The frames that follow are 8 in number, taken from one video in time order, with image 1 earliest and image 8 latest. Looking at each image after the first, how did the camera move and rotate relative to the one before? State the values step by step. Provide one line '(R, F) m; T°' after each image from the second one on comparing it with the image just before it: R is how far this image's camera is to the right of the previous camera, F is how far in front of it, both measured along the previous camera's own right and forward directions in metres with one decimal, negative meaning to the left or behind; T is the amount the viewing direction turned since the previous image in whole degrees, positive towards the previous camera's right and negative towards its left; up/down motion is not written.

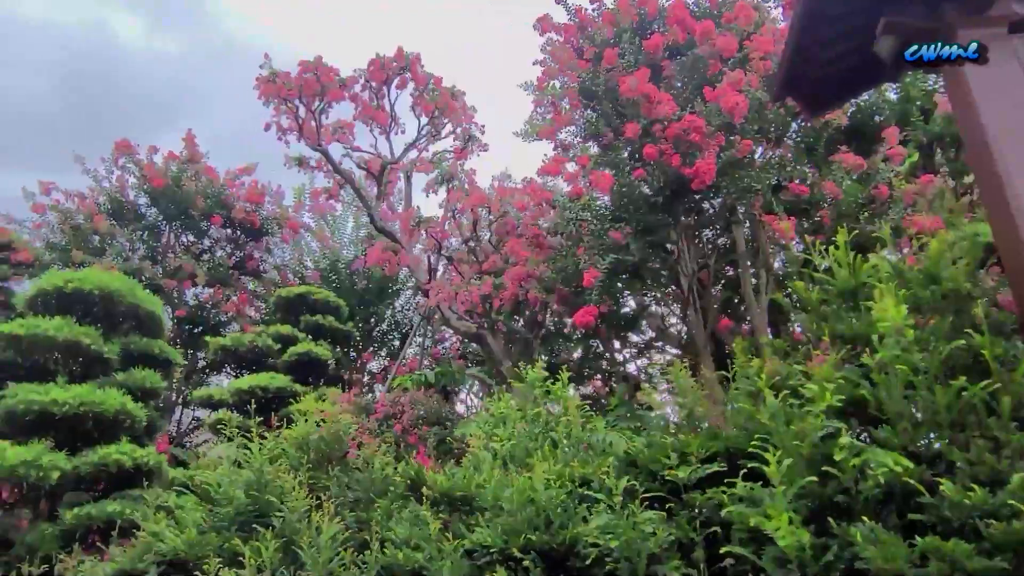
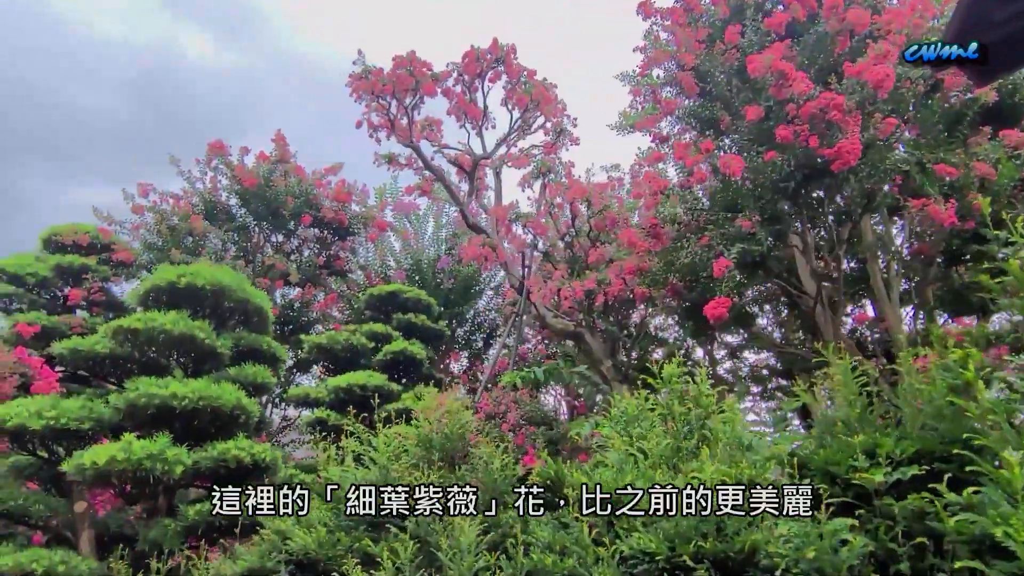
(-0.5, +0.3) m; -4°
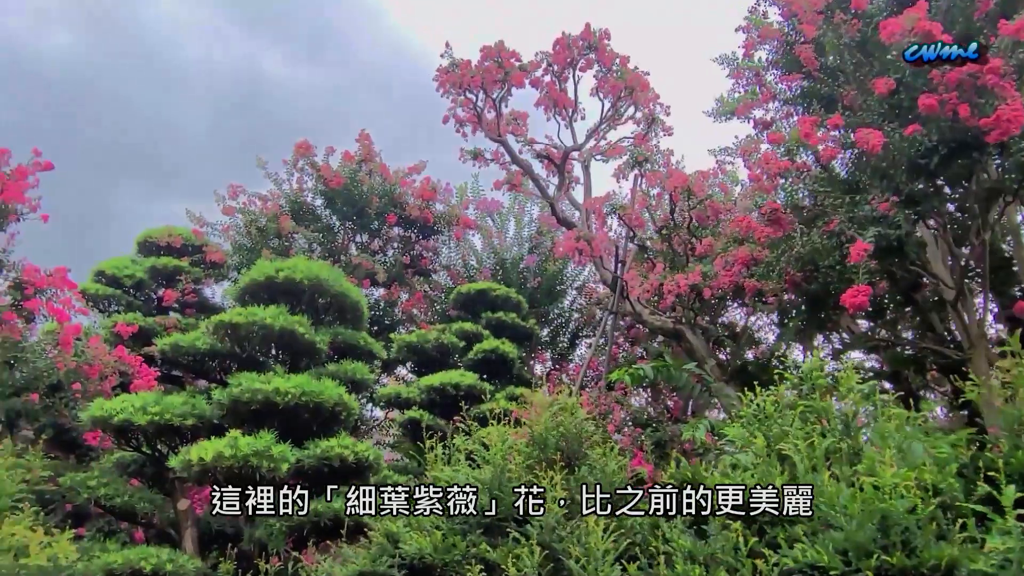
(-0.3, +0.3) m; -5°
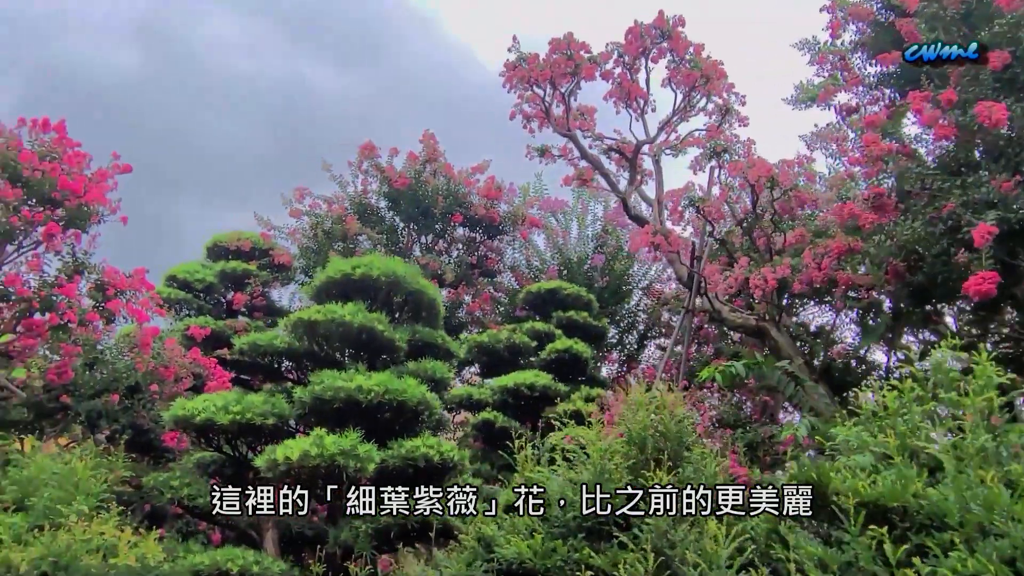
(-0.3, +0.2) m; -4°
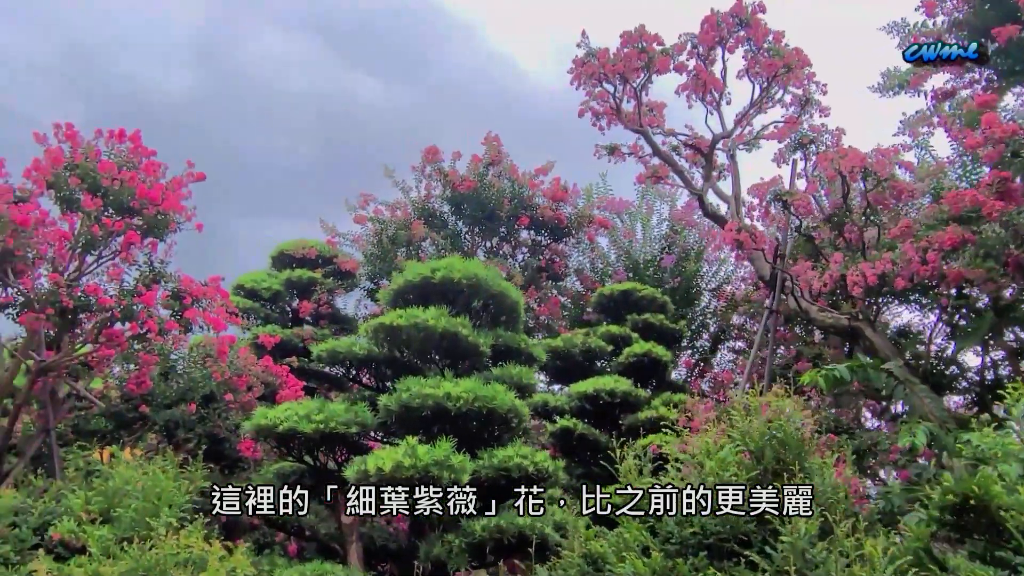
(-0.3, +0.2) m; -4°
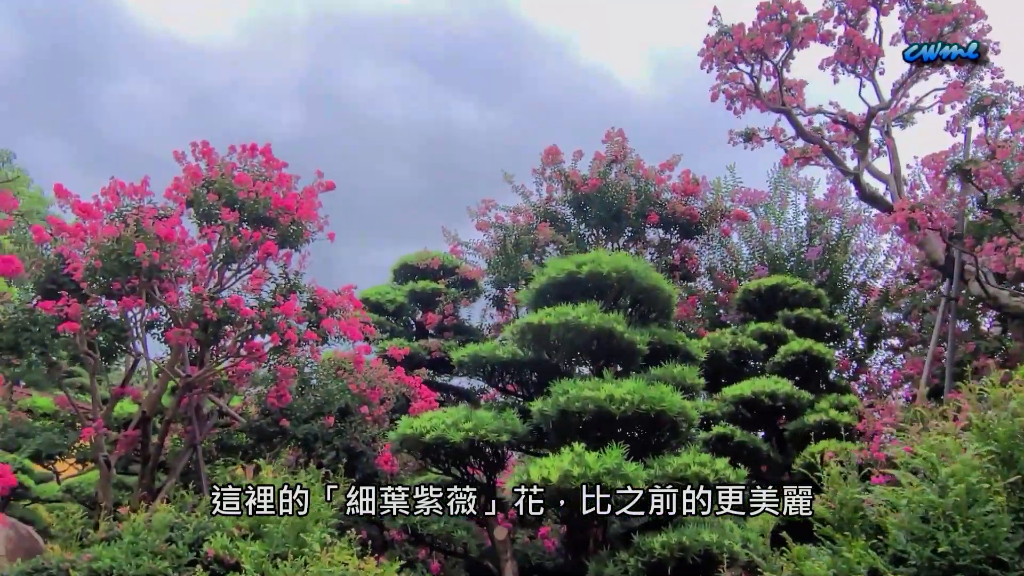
(-0.3, +0.4) m; -8°
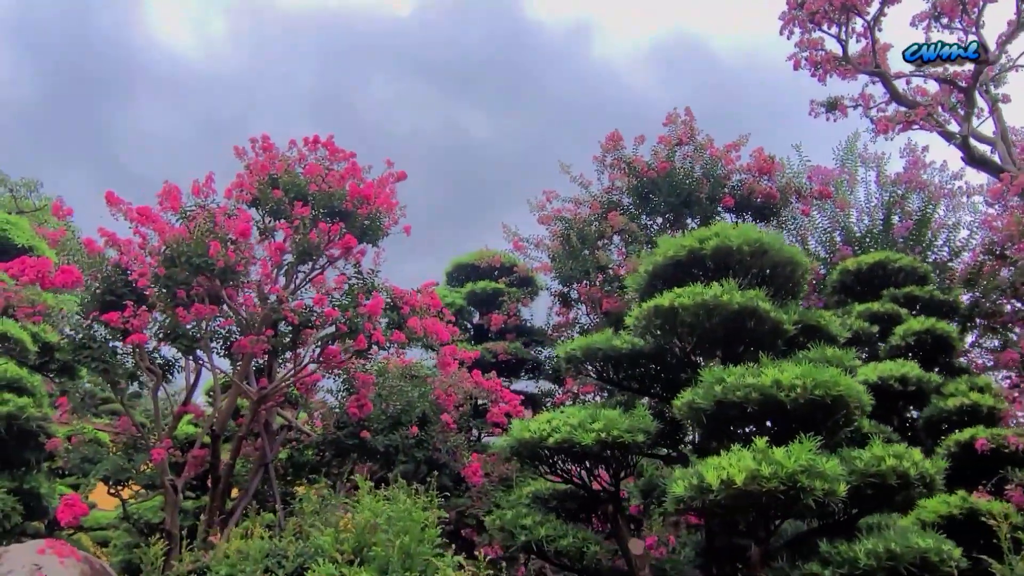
(-0.6, +0.5) m; -1°
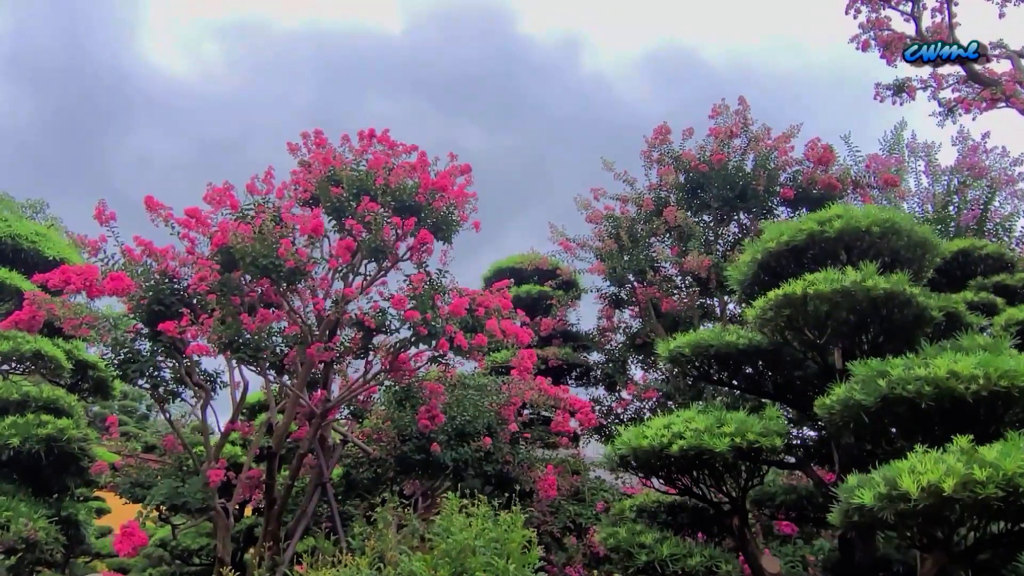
(-0.6, +0.4) m; 0°
